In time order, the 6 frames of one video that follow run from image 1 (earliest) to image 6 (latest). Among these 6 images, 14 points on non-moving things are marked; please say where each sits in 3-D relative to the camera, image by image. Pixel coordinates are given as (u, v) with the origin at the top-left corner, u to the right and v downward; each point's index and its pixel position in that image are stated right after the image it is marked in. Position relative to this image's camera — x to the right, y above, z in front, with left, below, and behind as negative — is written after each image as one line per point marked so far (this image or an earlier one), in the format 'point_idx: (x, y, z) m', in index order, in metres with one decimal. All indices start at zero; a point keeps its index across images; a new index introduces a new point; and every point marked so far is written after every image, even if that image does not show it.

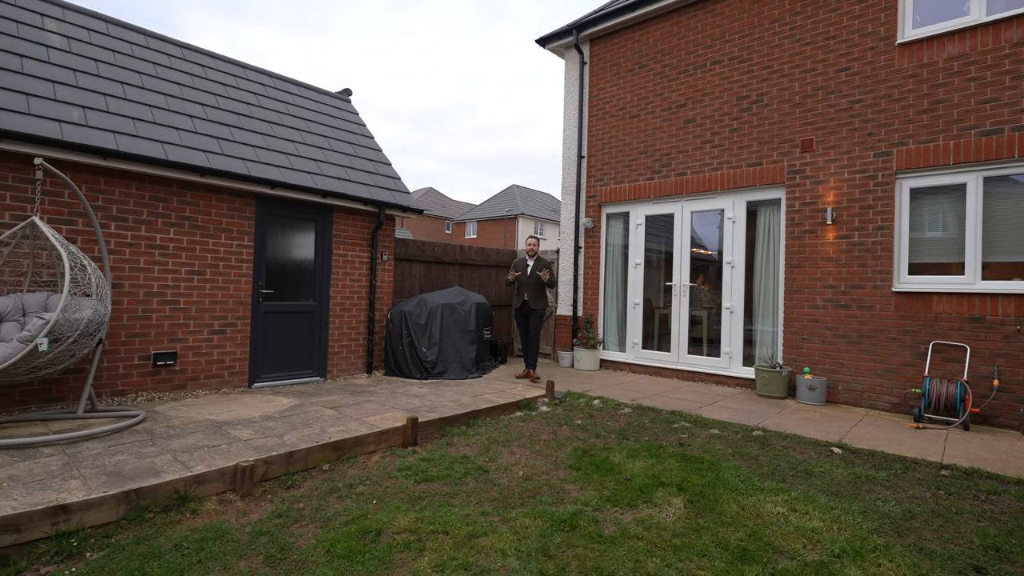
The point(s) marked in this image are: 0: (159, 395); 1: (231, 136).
0: (-3.5, -1.0, +5.0) m
1: (-3.2, +1.7, +5.8) m
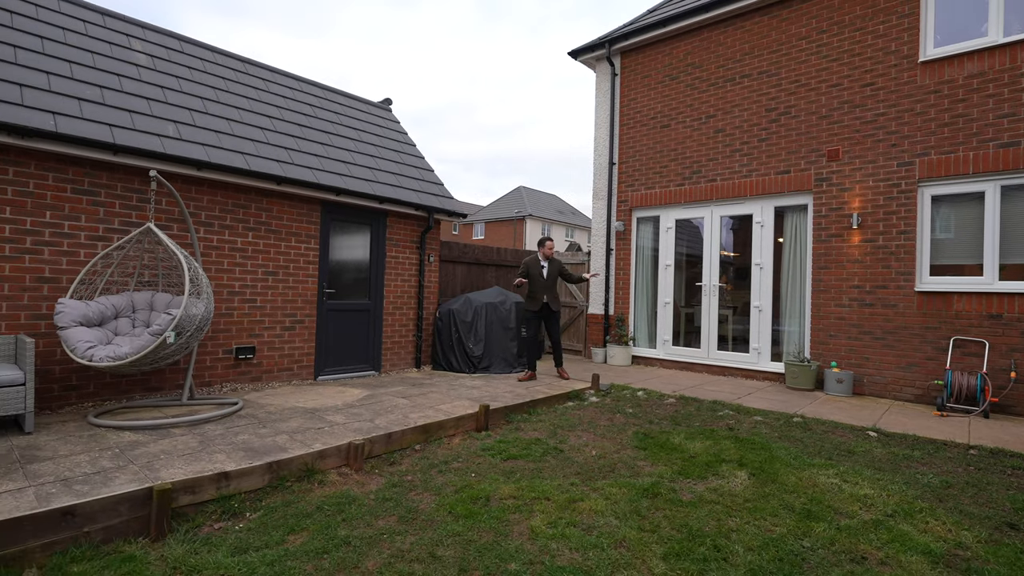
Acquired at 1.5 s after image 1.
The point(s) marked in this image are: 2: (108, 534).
0: (-2.9, -1.0, +5.4) m
1: (-2.6, +1.7, +6.2) m
2: (-2.0, -1.2, +2.6) m
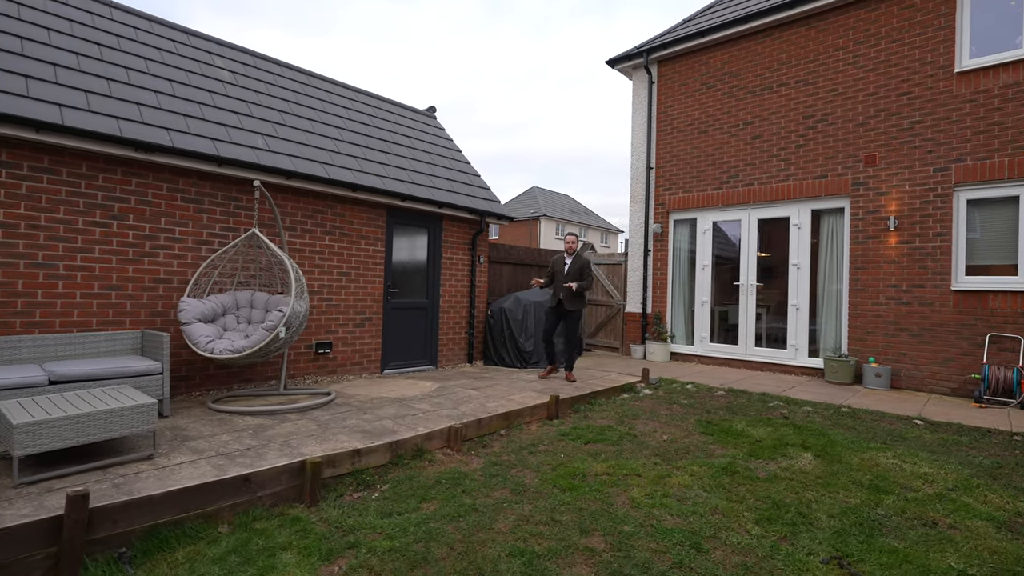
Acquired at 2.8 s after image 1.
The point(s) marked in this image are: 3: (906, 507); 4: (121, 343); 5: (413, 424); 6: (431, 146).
0: (-2.2, -1.0, +5.8) m
1: (-1.9, +1.7, +6.6) m
2: (-1.4, -1.2, +3.0) m
3: (+2.3, -1.3, +3.0) m
4: (-3.3, -0.5, +4.3) m
5: (-0.8, -1.1, +4.1) m
6: (-1.3, +2.3, +8.0) m
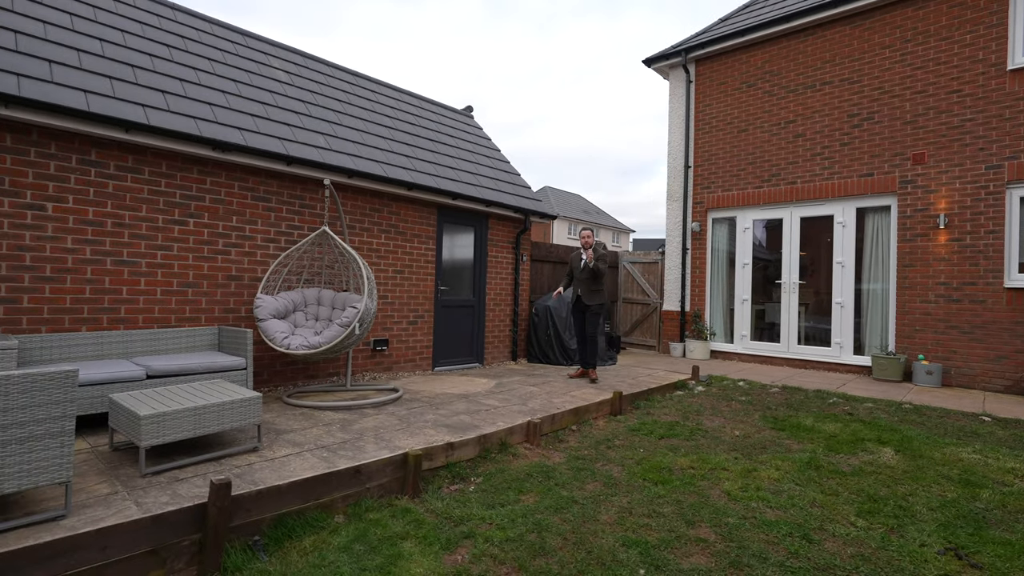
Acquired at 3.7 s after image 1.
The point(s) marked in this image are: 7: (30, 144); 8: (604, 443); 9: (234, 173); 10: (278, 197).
0: (-1.6, -1.0, +5.9) m
1: (-1.3, +1.8, +6.7) m
2: (-0.8, -1.2, +3.0) m
3: (+2.9, -1.3, +3.0) m
4: (-2.7, -0.4, +4.4) m
5: (-0.2, -1.1, +4.1) m
6: (-0.6, +2.3, +8.1) m
7: (-3.5, +1.1, +3.7) m
8: (+0.7, -1.3, +4.1) m
9: (-2.6, +1.1, +4.8) m
10: (-2.3, +0.9, +5.1) m
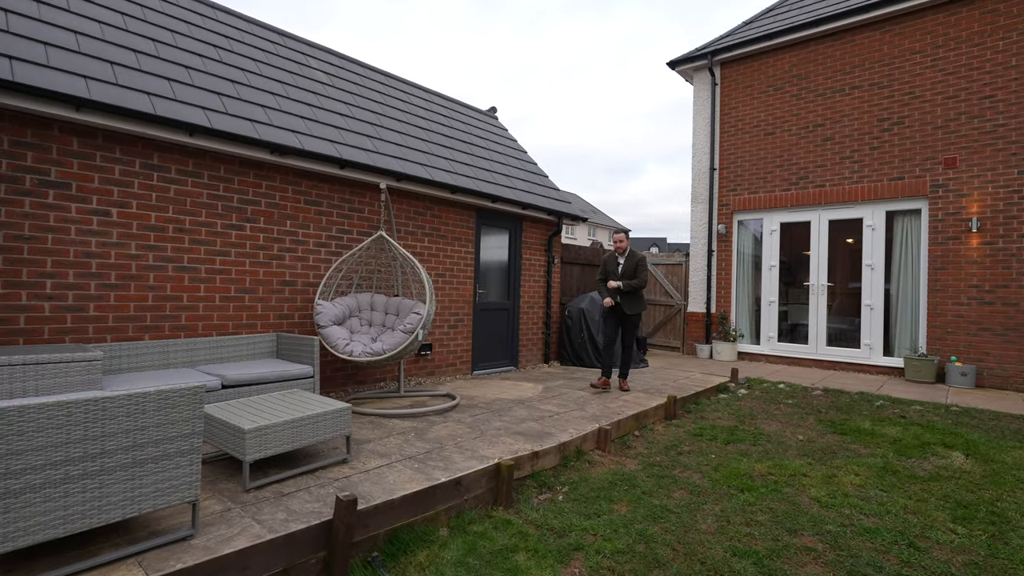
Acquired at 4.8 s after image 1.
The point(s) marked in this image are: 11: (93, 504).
0: (-1.1, -1.0, +5.8) m
1: (-0.8, +1.7, +6.6) m
2: (-0.2, -1.3, +3.0) m
3: (+3.5, -1.3, +3.1) m
4: (-2.1, -0.5, +4.3) m
5: (+0.4, -1.1, +4.1) m
6: (-0.2, +2.2, +8.0) m
7: (-3.0, +1.0, +3.6) m
8: (+1.3, -1.3, +4.1) m
9: (-2.1, +1.0, +4.7) m
10: (-1.8, +0.9, +5.0) m
11: (-1.6, -0.8, +1.9) m
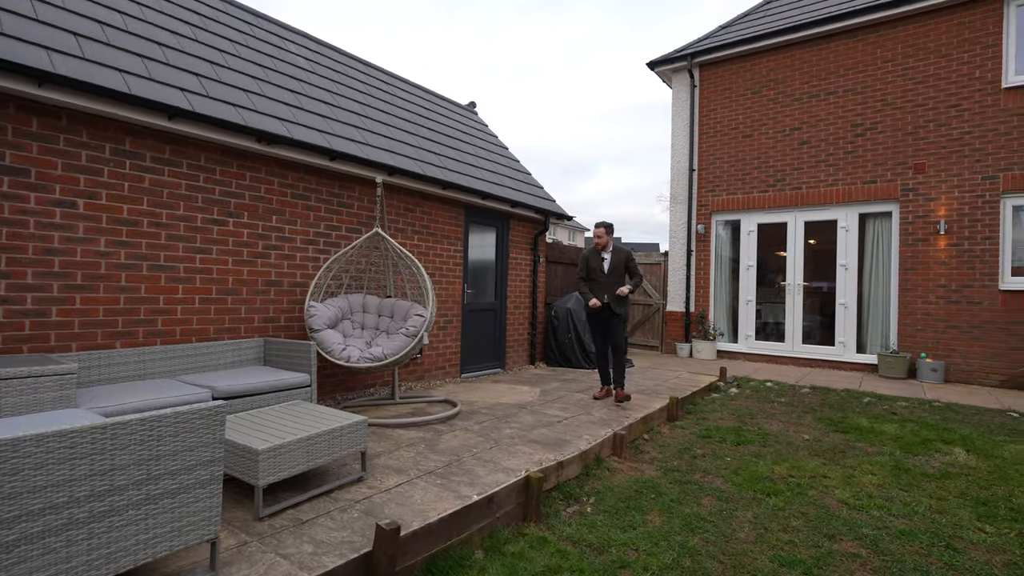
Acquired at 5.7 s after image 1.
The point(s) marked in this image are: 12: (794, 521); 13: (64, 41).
0: (-1.1, -1.0, +5.5) m
1: (-0.9, +1.7, +6.3) m
2: (0.0, -1.3, +2.8) m
3: (+3.7, -1.3, +3.2) m
4: (-2.1, -0.5, +3.9) m
5: (+0.5, -1.1, +4.0) m
6: (-0.4, +2.2, +7.8) m
7: (-2.8, +1.0, +3.2) m
8: (+1.4, -1.3, +4.0) m
9: (-2.0, +1.0, +4.3) m
10: (-1.8, +0.9, +4.6) m
11: (-1.3, -0.8, +1.6) m
12: (+1.7, -1.4, +3.0) m
13: (-2.9, +1.6, +3.3) m
